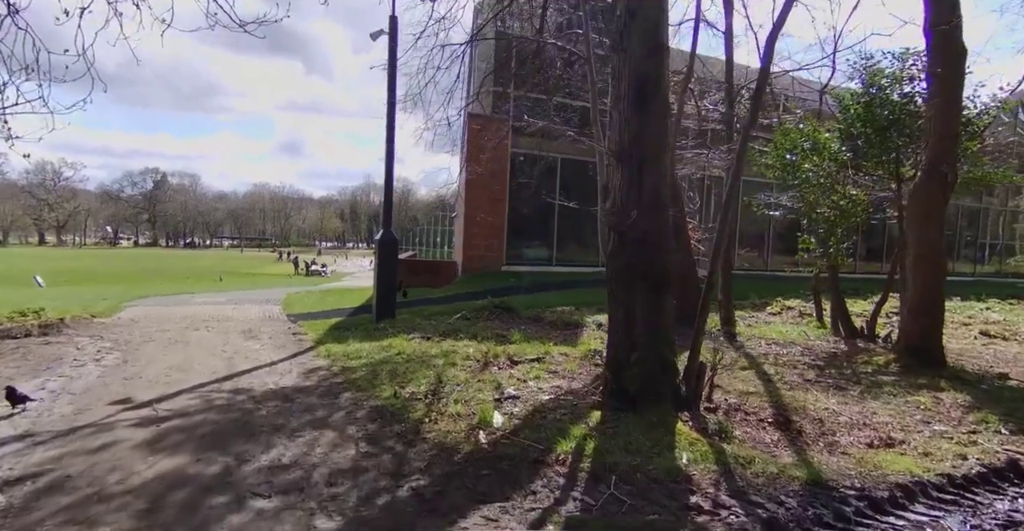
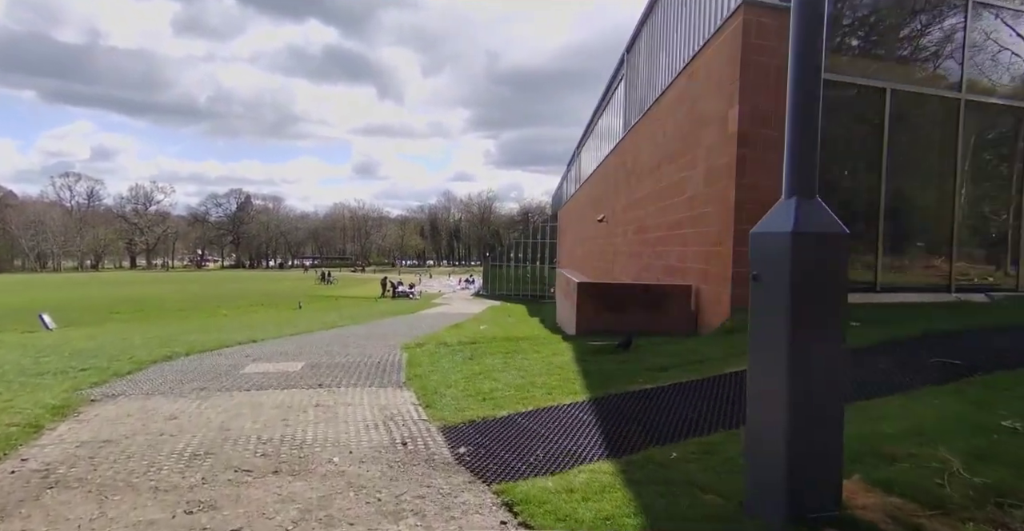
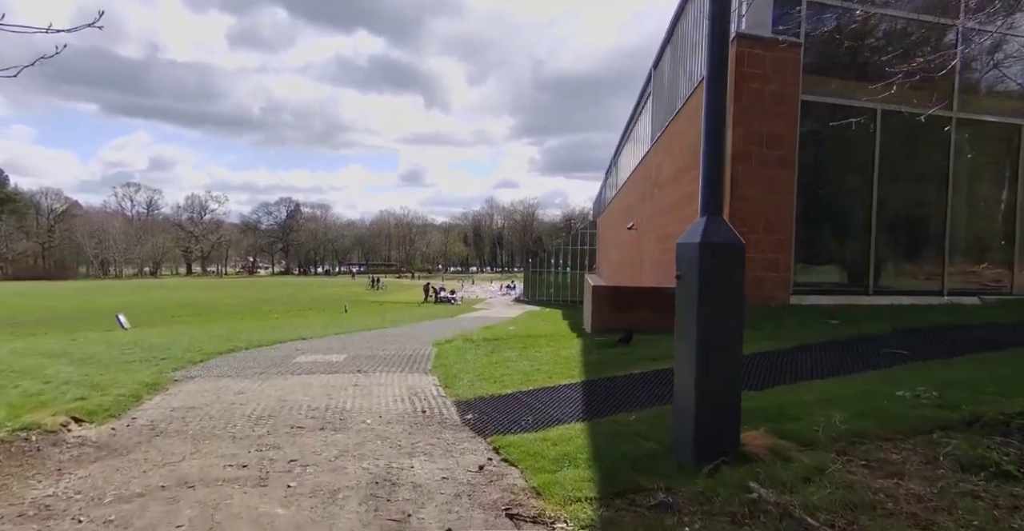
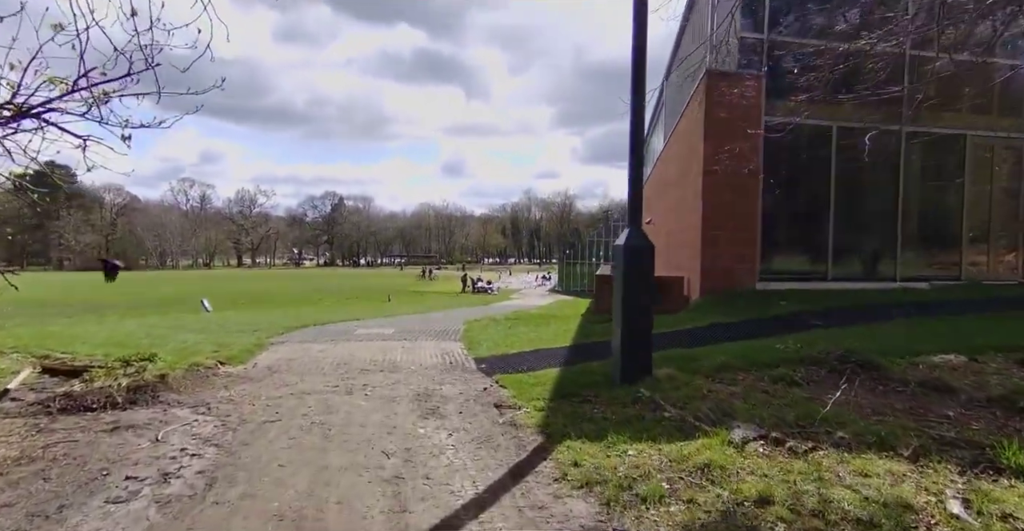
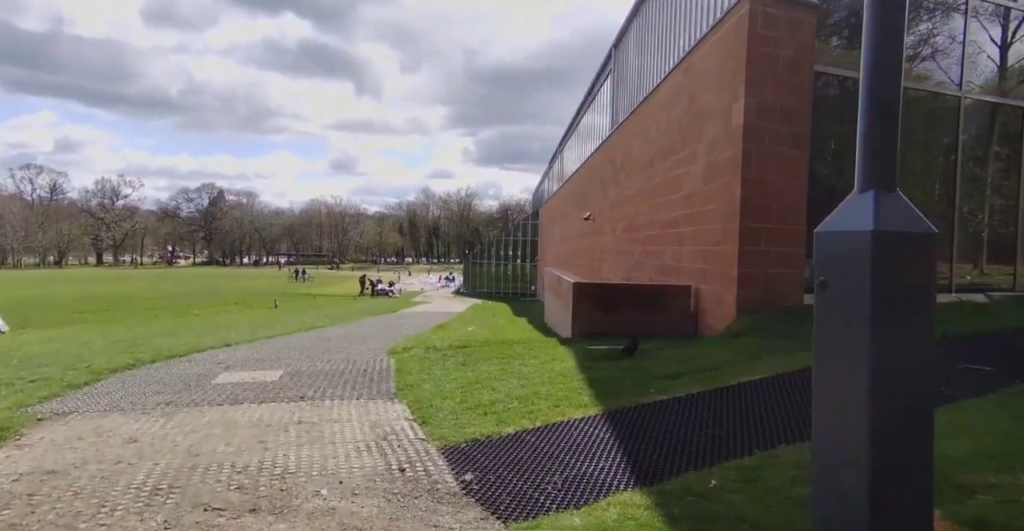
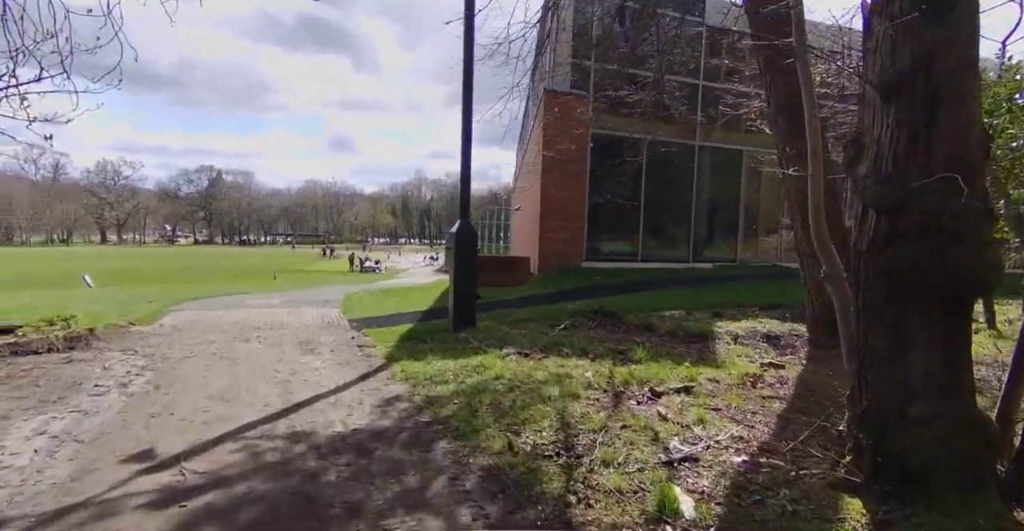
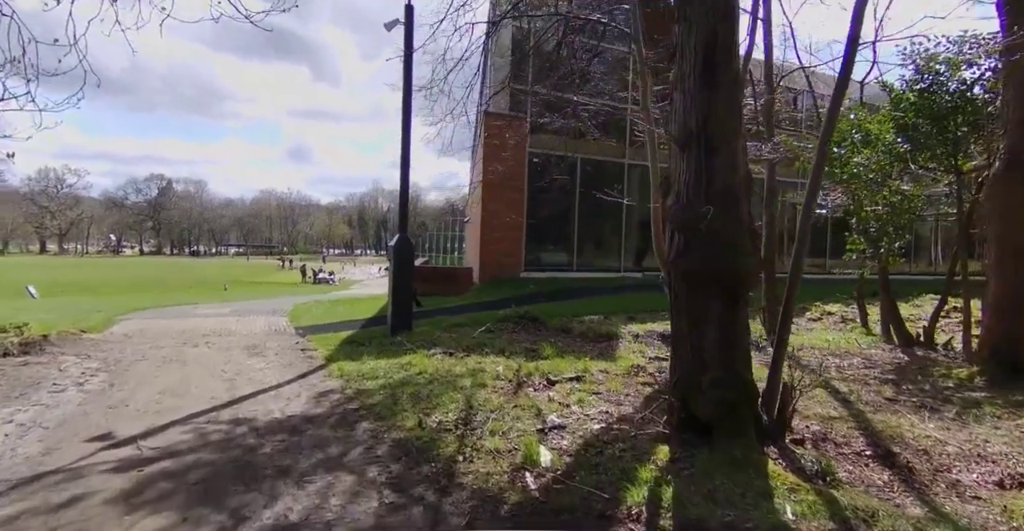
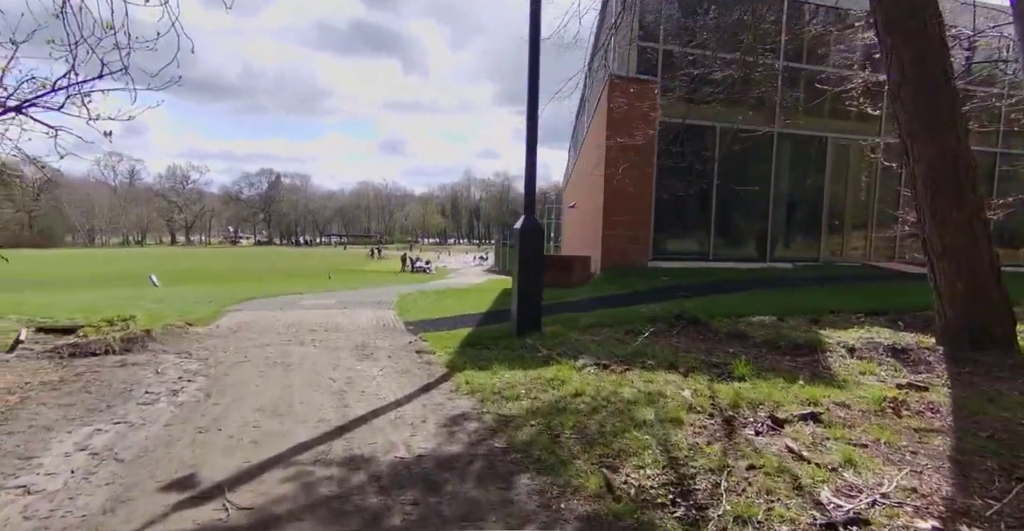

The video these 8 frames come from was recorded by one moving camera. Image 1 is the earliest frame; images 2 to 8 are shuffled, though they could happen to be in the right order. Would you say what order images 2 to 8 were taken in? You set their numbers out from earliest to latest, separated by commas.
7, 6, 8, 4, 3, 2, 5
